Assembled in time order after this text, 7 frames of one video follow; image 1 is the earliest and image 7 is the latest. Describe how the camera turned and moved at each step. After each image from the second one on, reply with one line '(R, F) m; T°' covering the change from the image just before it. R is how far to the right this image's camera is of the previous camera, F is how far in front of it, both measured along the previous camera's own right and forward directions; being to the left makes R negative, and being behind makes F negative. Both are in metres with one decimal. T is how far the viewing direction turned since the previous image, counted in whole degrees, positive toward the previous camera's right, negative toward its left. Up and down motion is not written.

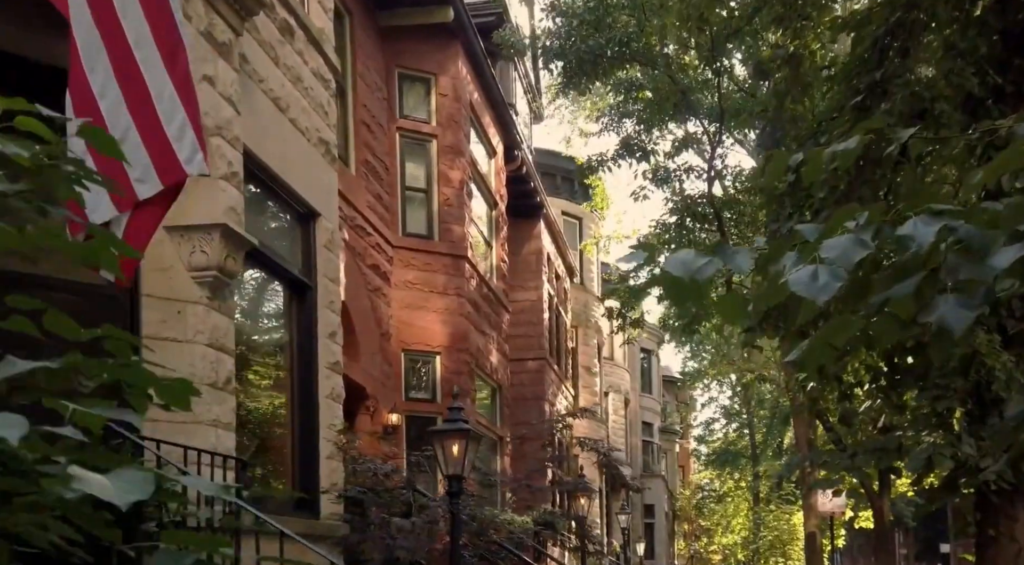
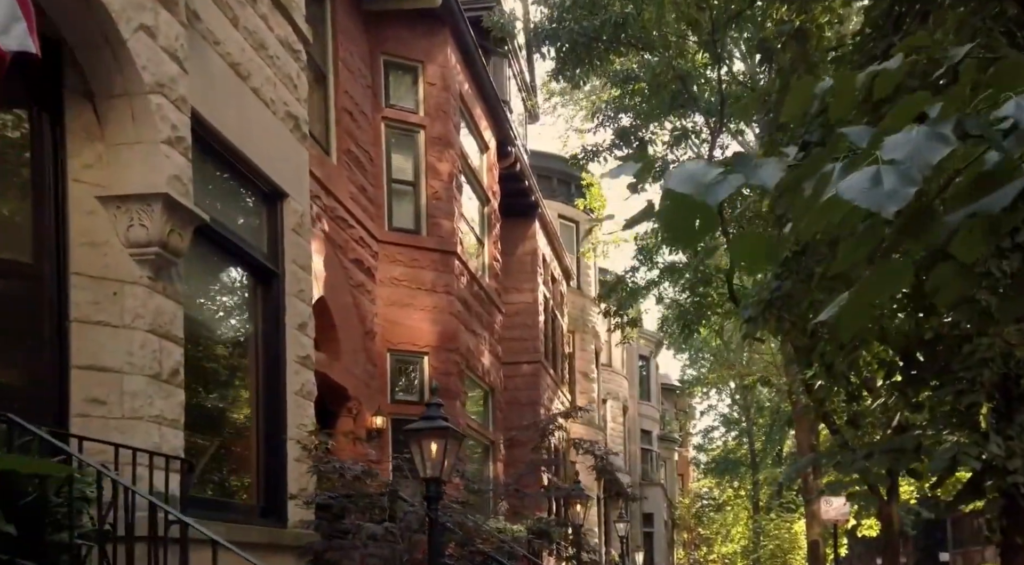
(+0.1, +0.7) m; 0°
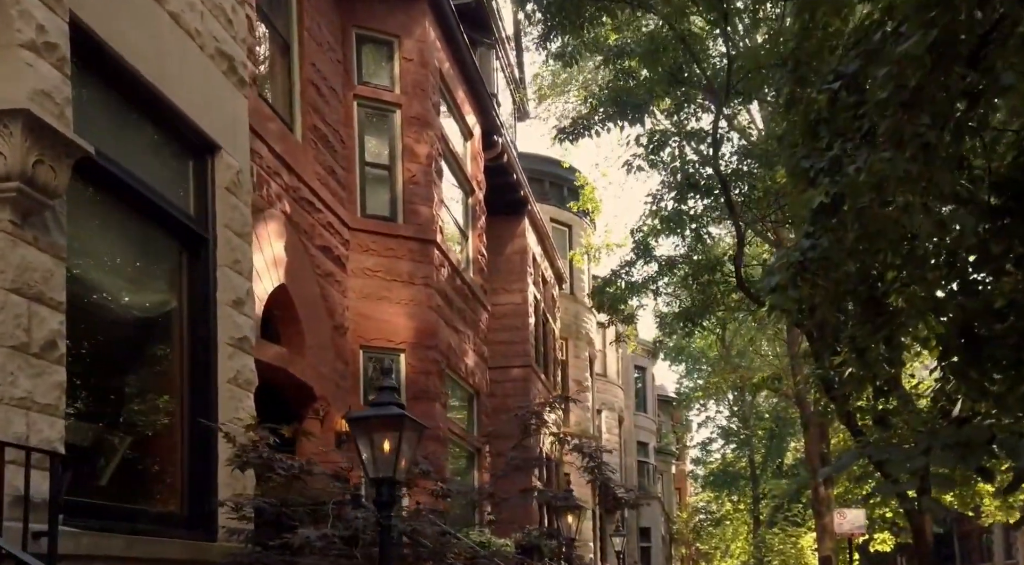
(+0.1, +1.1) m; 0°
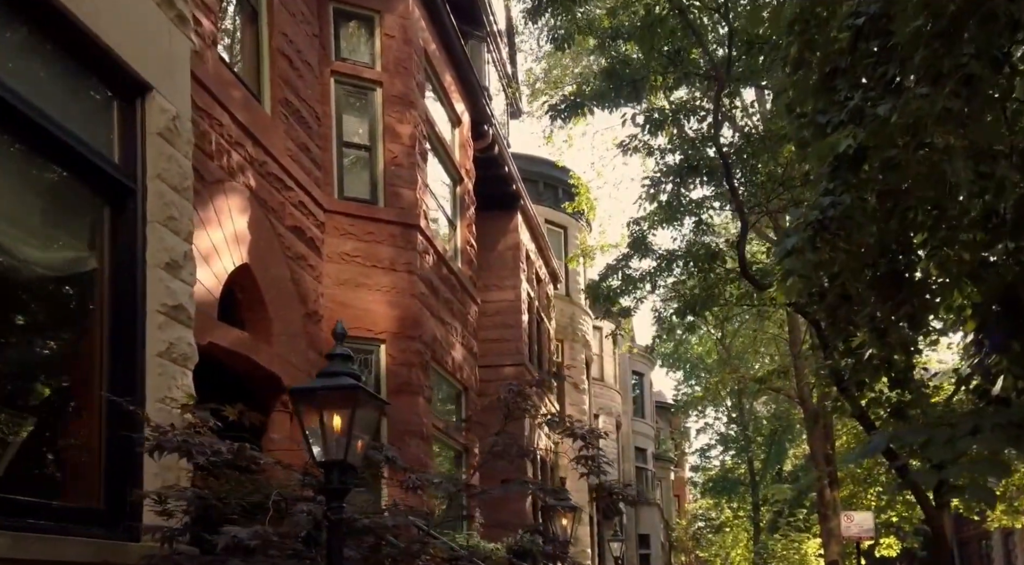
(+0.1, +0.8) m; 0°
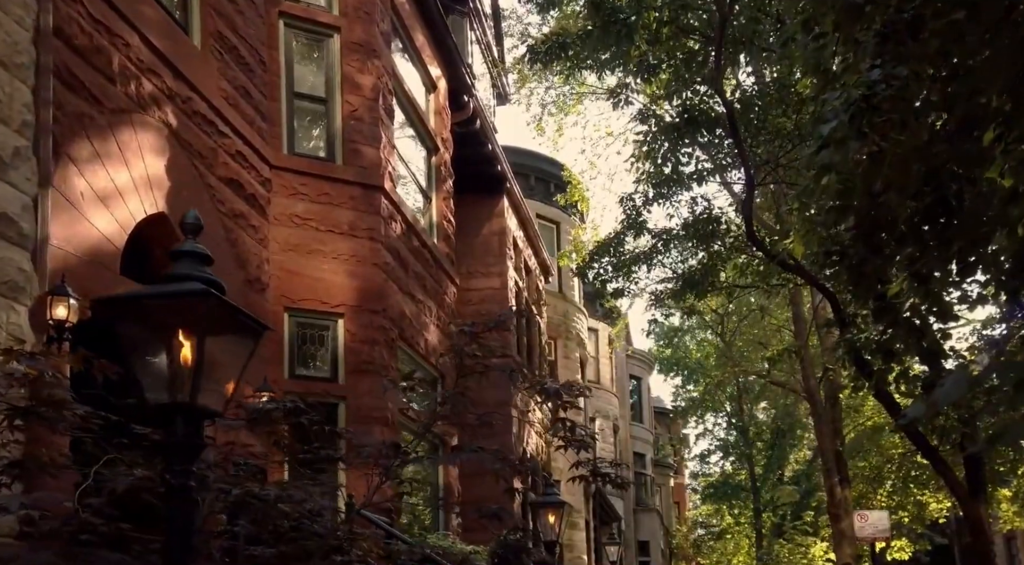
(+0.2, +1.4) m; 0°
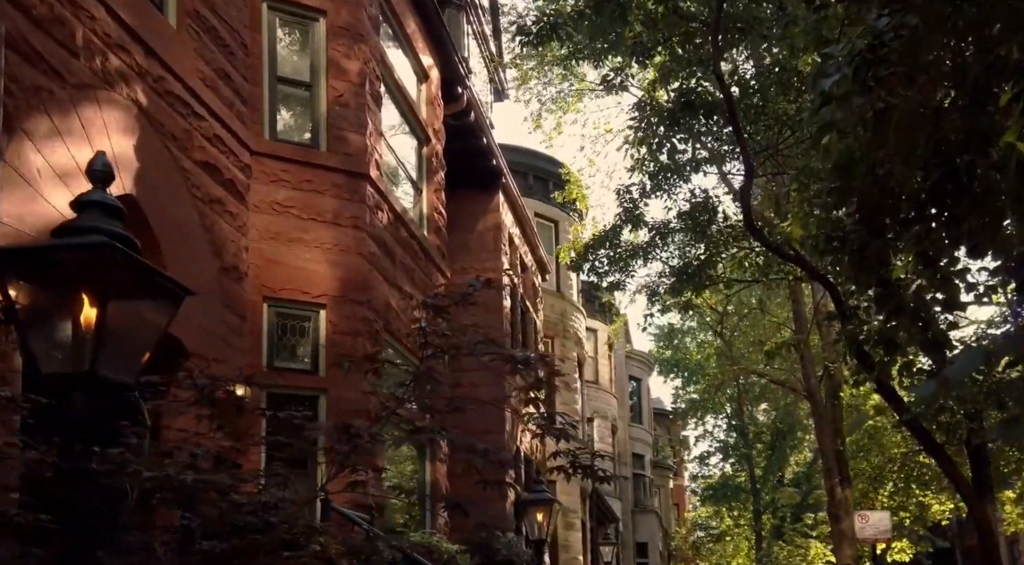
(+0.1, +0.4) m; 0°
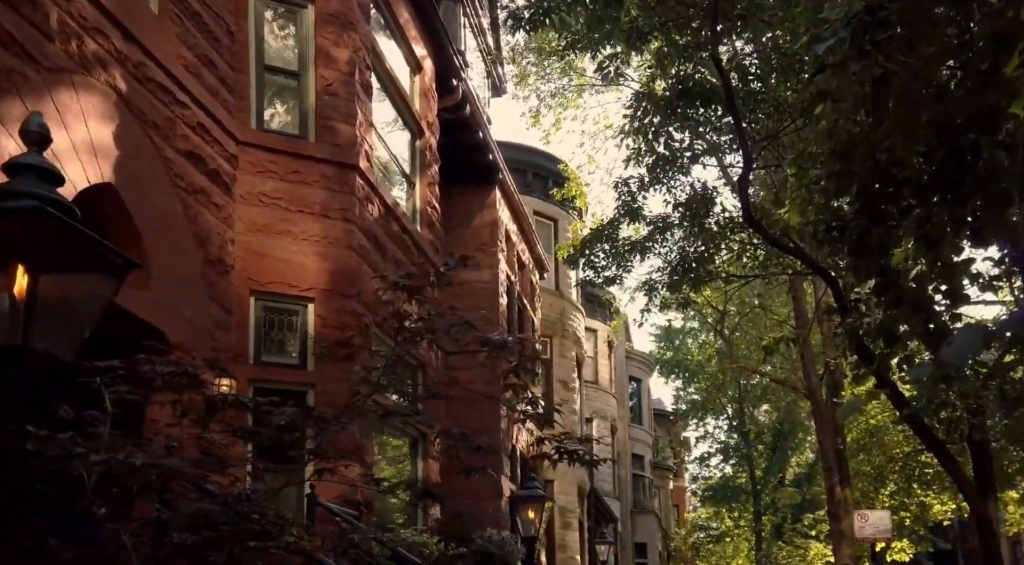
(+0.1, +0.2) m; 0°
